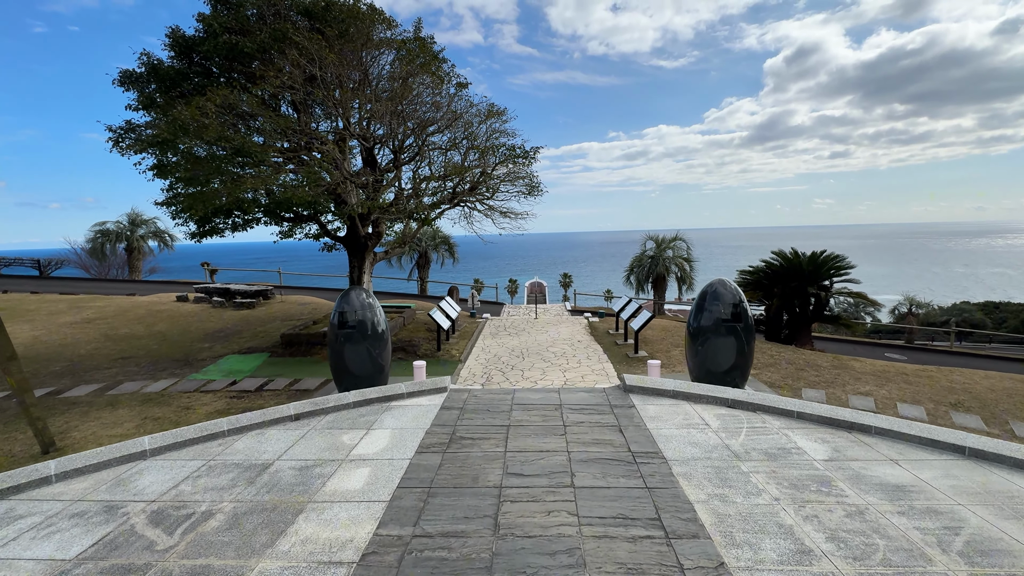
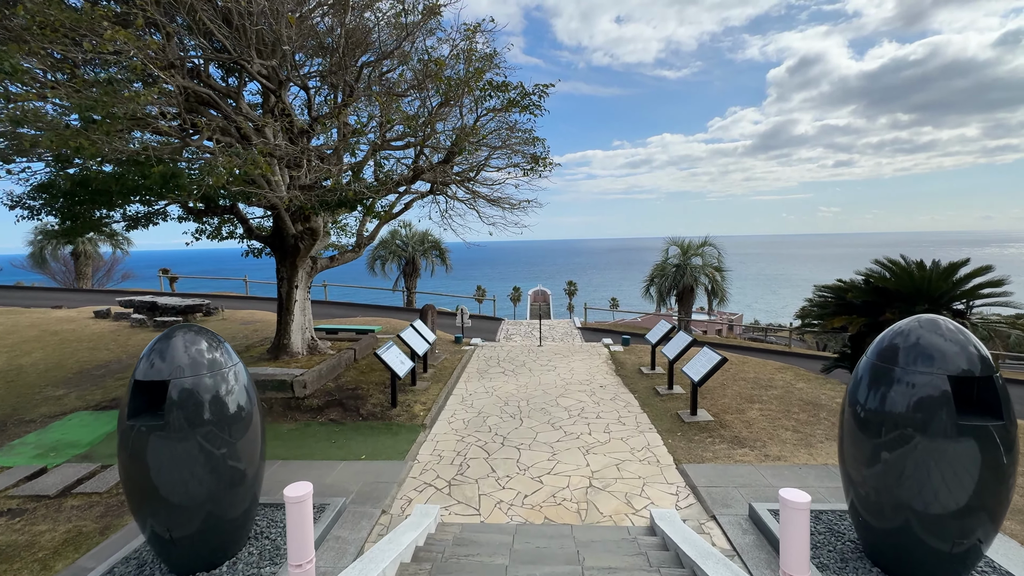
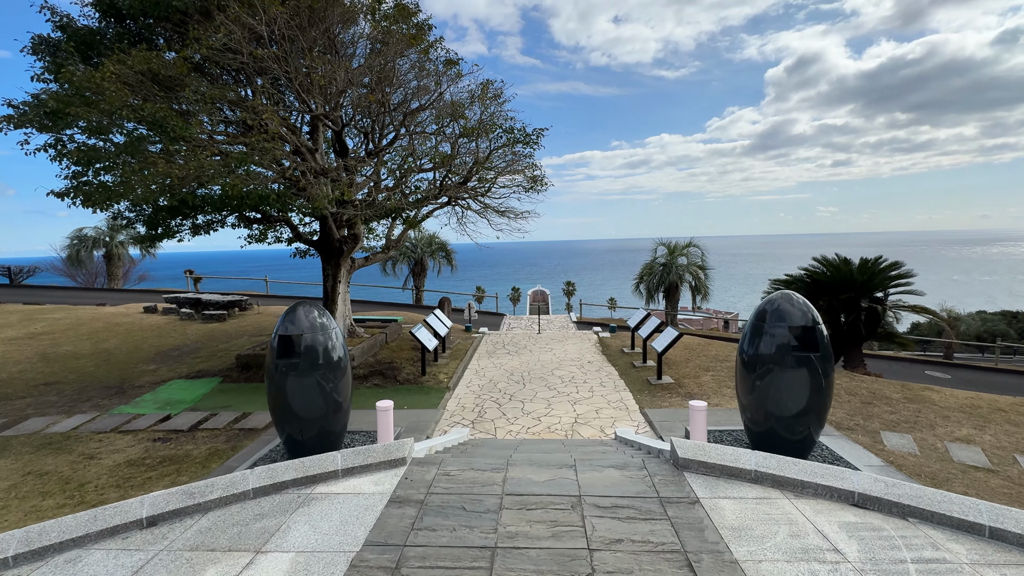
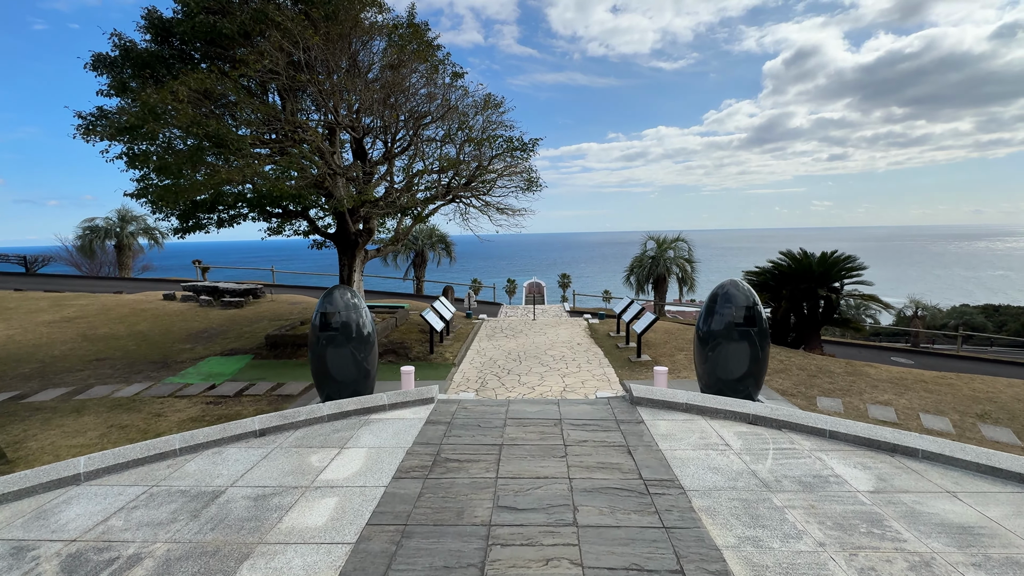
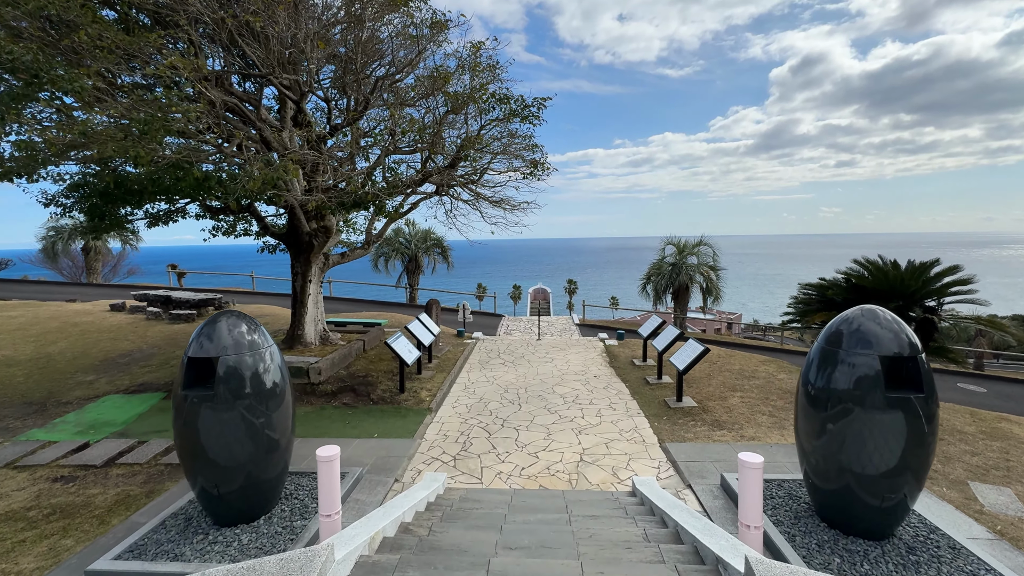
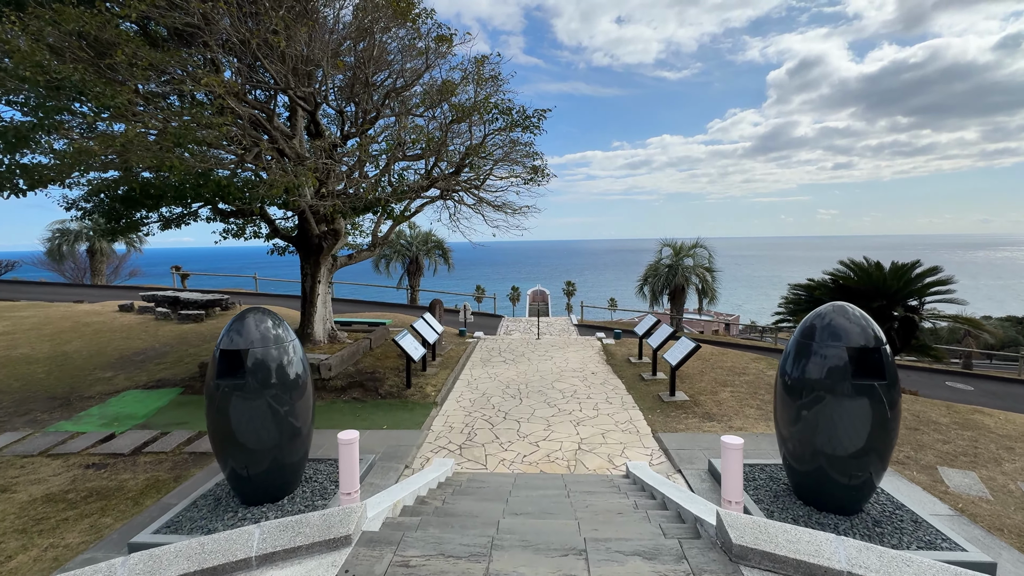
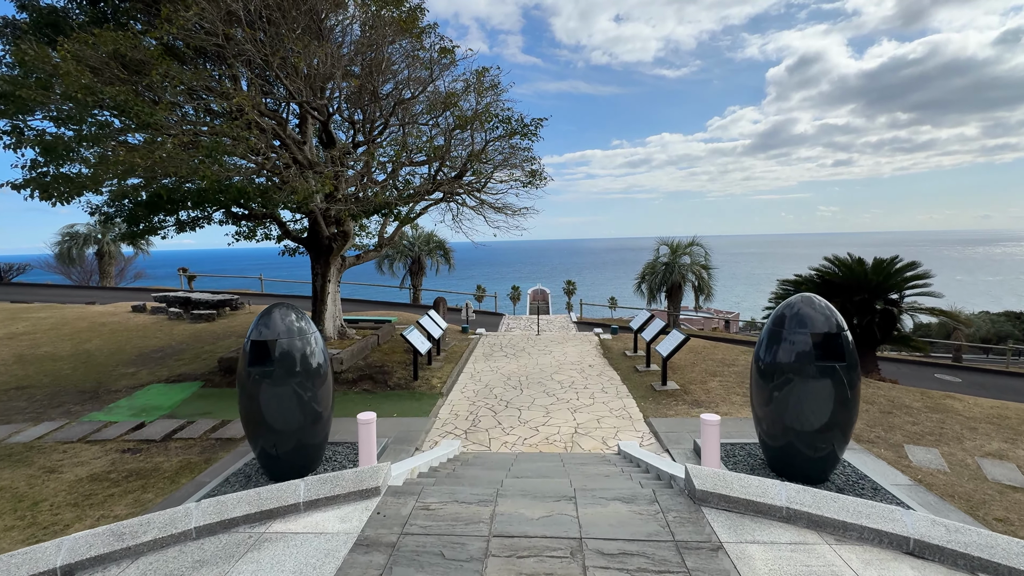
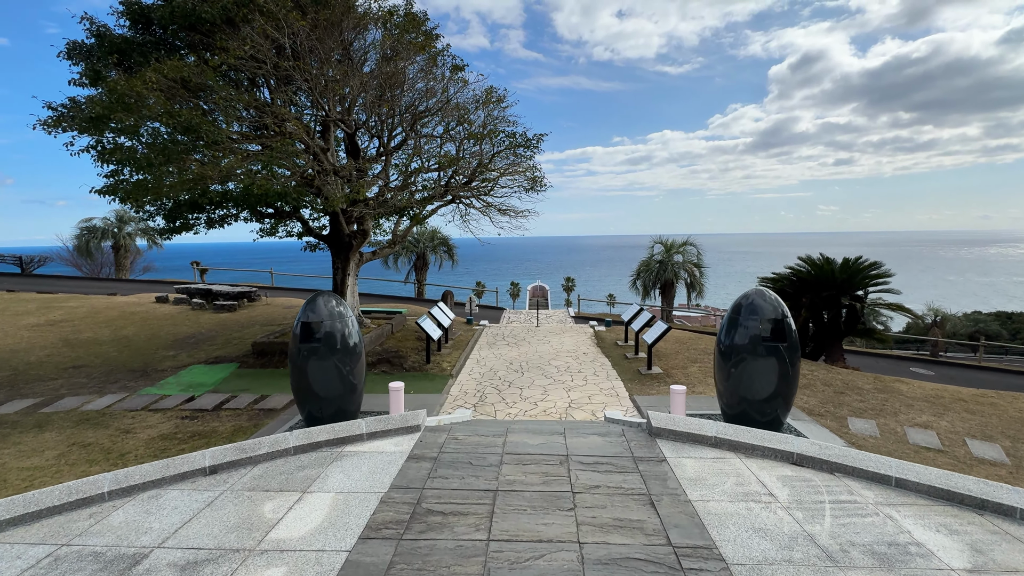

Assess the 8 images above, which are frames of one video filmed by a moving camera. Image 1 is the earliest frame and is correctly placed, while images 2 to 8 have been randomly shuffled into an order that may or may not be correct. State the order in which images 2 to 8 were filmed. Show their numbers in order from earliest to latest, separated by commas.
4, 8, 3, 7, 6, 5, 2
